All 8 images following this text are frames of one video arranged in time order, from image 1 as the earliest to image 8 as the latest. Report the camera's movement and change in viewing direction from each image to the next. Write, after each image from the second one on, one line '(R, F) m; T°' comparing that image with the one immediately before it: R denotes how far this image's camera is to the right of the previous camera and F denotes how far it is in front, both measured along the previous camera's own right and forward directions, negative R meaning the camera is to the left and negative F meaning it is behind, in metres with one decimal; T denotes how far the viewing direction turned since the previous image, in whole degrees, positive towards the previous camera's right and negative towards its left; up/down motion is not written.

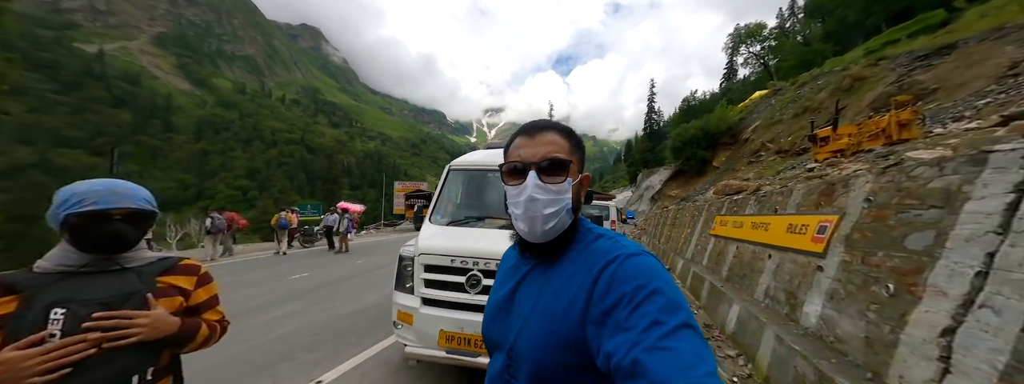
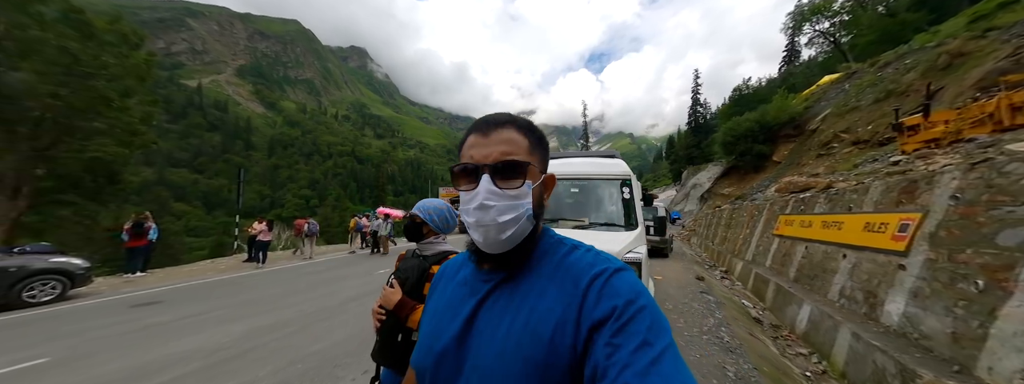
(-0.8, -0.9) m; -7°
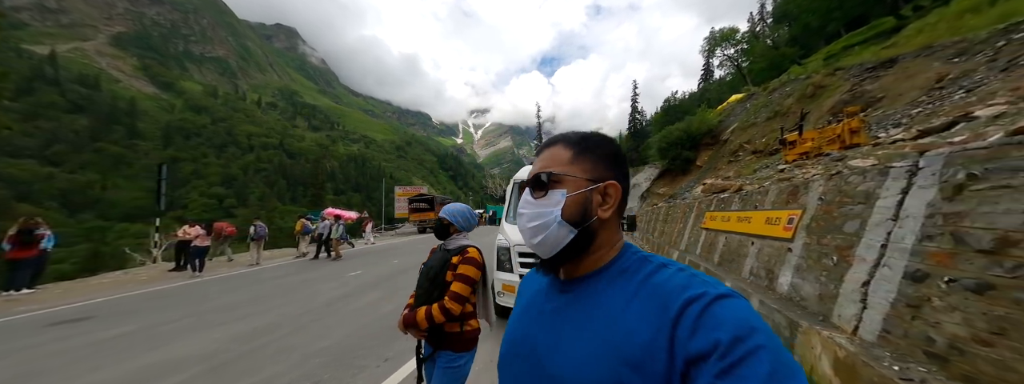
(-1.0, -0.5) m; +10°
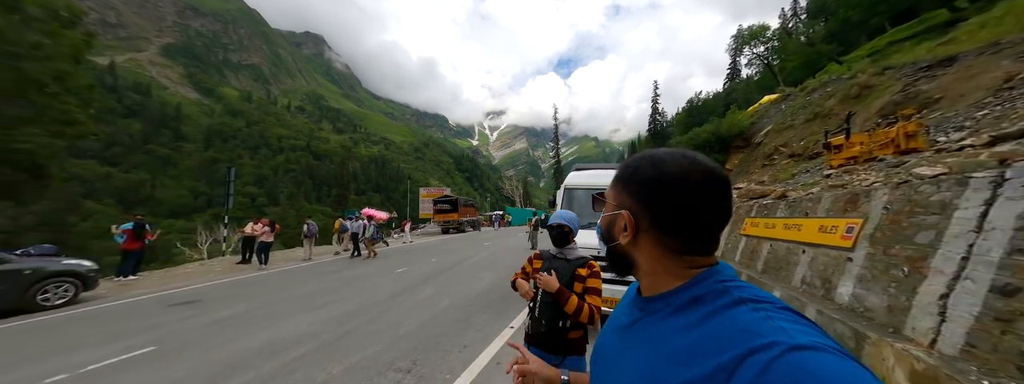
(-1.1, -0.4) m; -3°
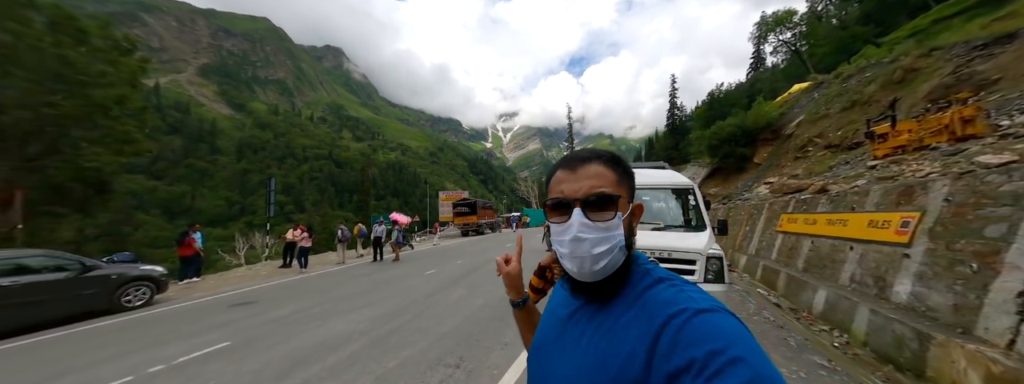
(-0.5, -0.2) m; -3°
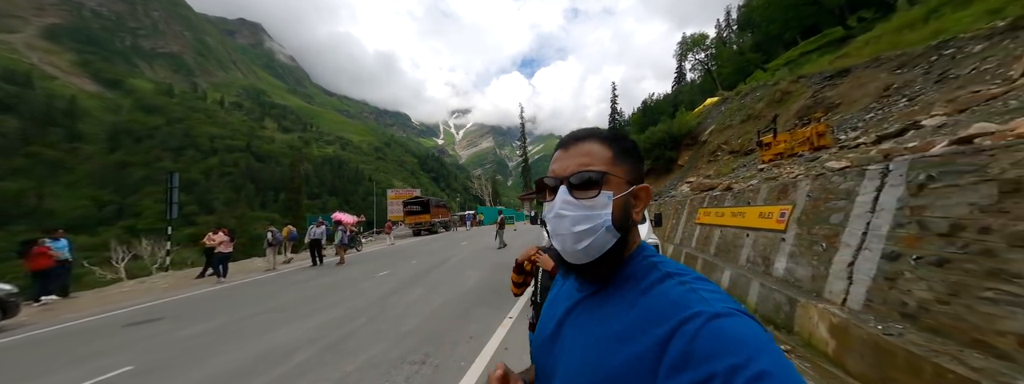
(-0.3, -0.2) m; +10°
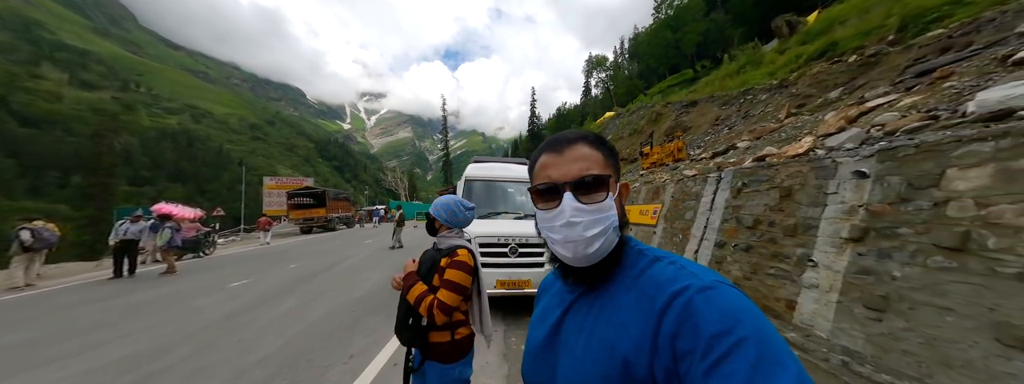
(+0.3, +0.3) m; +17°
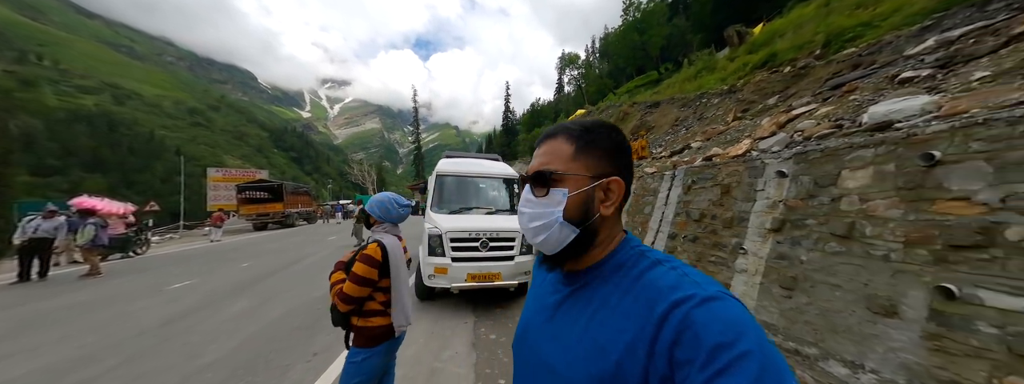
(+0.1, -0.2) m; +6°
